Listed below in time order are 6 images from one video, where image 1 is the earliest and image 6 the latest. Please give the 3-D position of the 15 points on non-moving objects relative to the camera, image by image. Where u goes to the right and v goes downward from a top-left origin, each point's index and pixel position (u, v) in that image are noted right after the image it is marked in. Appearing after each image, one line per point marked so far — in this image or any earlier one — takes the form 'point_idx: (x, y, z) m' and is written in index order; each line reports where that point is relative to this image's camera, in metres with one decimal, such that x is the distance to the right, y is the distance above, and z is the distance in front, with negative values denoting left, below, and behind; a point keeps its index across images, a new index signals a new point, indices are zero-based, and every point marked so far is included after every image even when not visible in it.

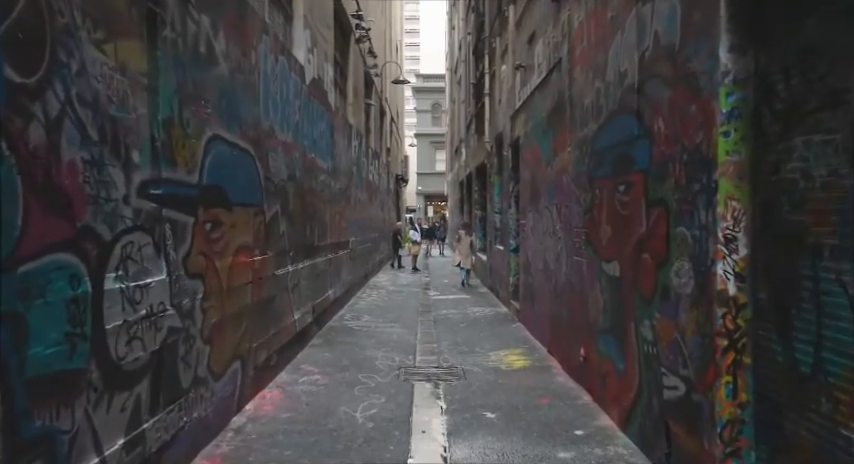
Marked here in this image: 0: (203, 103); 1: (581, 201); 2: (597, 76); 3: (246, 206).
0: (-1.6, +1.0, +4.4) m
1: (+1.6, +0.3, +6.2) m
2: (+1.6, +1.5, +5.6) m
3: (-1.7, +0.2, +5.6) m
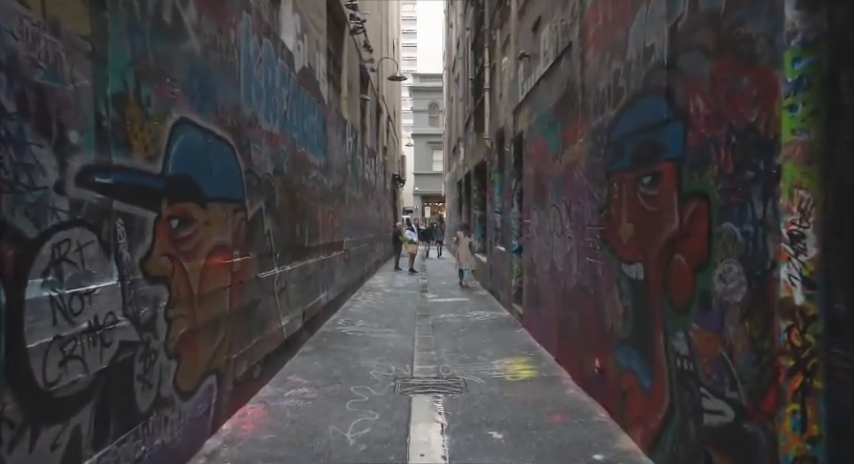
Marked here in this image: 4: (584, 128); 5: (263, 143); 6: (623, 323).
0: (-1.7, +1.0, +3.9) m
1: (+1.6, +0.3, +5.6) m
2: (+1.6, +1.5, +5.1) m
3: (-1.7, +0.3, +5.0) m
4: (+1.6, +1.0, +6.0) m
5: (-1.7, +0.9, +6.3) m
6: (+1.6, -0.7, +4.8) m
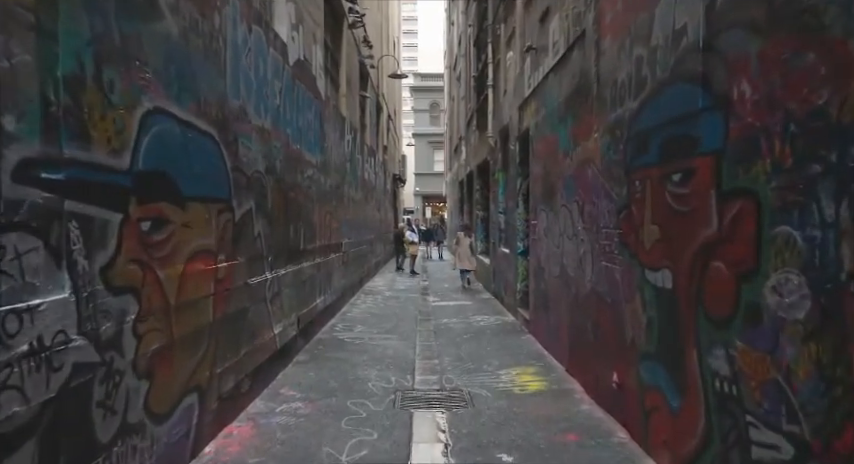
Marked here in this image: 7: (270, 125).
0: (-1.6, +0.9, +3.4) m
1: (+1.6, +0.3, +5.2) m
2: (+1.6, +1.5, +4.6) m
3: (-1.7, +0.2, +4.5) m
4: (+1.6, +1.0, +5.6) m
5: (-1.7, +0.9, +5.8) m
6: (+1.6, -0.7, +4.4) m
7: (-1.7, +1.2, +6.5) m
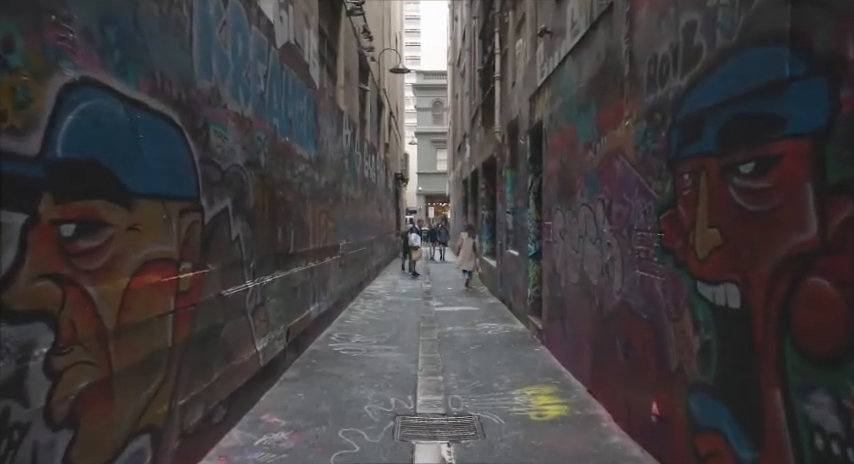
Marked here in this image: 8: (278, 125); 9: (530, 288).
0: (-1.6, +0.9, +2.6) m
1: (+1.6, +0.3, +4.4) m
2: (+1.6, +1.4, +3.8) m
3: (-1.6, +0.2, +3.7) m
4: (+1.6, +1.0, +4.8) m
5: (-1.7, +0.9, +5.0) m
6: (+1.6, -0.8, +3.6) m
7: (-1.7, +1.1, +5.7) m
8: (-1.7, +1.2, +6.7) m
9: (+1.7, -0.9, +9.9) m
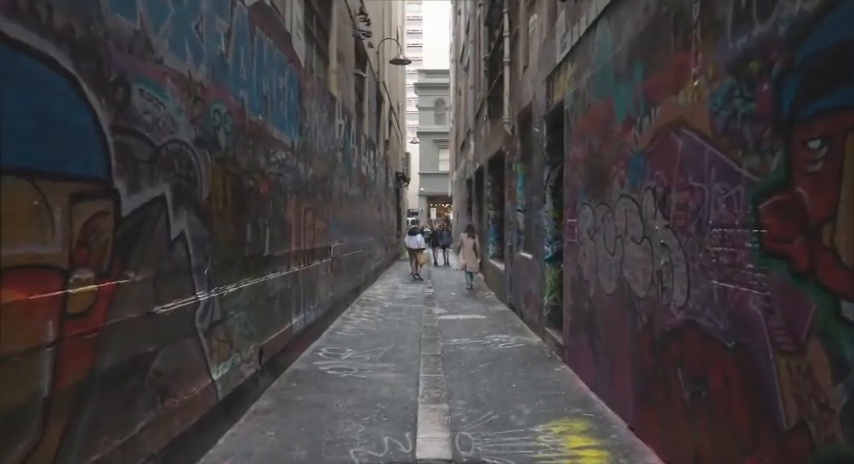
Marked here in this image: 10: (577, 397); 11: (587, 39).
0: (-1.6, +0.9, +1.4) m
1: (+1.6, +0.3, +3.1) m
2: (+1.6, +1.4, +2.6) m
3: (-1.6, +0.2, +2.5) m
4: (+1.6, +1.0, +3.5) m
5: (-1.6, +0.9, +3.8) m
6: (+1.6, -0.7, +2.3) m
7: (-1.6, +1.2, +4.5) m
8: (-1.6, +1.2, +5.5) m
9: (+1.7, -0.9, +8.6) m
10: (+1.5, -1.6, +6.1) m
11: (+1.7, +2.0, +6.3) m
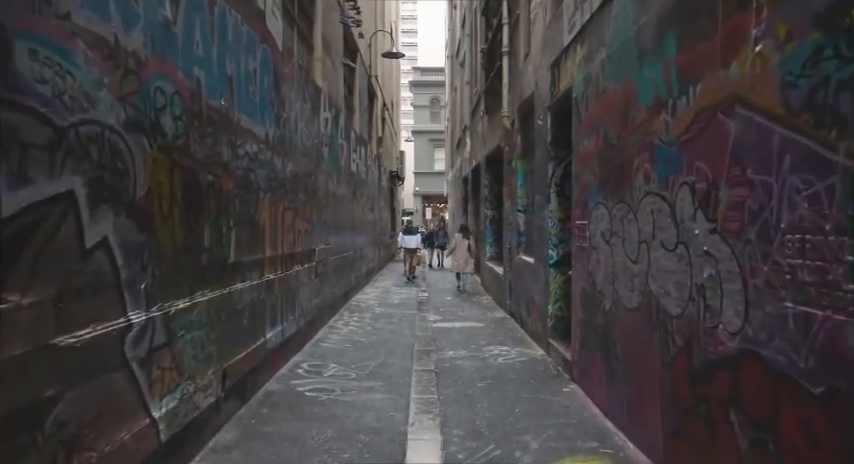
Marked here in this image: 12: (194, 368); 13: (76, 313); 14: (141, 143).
0: (-1.7, +0.9, +0.5) m
1: (+1.6, +0.3, +2.3) m
2: (+1.6, +1.4, +1.7) m
3: (-1.7, +0.2, +1.7) m
4: (+1.6, +1.0, +2.7) m
5: (-1.7, +0.9, +3.0) m
6: (+1.6, -0.8, +1.5) m
7: (-1.7, +1.1, +3.7) m
8: (-1.7, +1.2, +4.6) m
9: (+1.6, -0.9, +7.8) m
10: (+1.4, -1.7, +5.2) m
11: (+1.6, +2.0, +5.4) m
12: (-1.7, -1.0, +4.4) m
13: (-1.7, -0.4, +2.9) m
14: (-1.7, +0.5, +3.6) m
